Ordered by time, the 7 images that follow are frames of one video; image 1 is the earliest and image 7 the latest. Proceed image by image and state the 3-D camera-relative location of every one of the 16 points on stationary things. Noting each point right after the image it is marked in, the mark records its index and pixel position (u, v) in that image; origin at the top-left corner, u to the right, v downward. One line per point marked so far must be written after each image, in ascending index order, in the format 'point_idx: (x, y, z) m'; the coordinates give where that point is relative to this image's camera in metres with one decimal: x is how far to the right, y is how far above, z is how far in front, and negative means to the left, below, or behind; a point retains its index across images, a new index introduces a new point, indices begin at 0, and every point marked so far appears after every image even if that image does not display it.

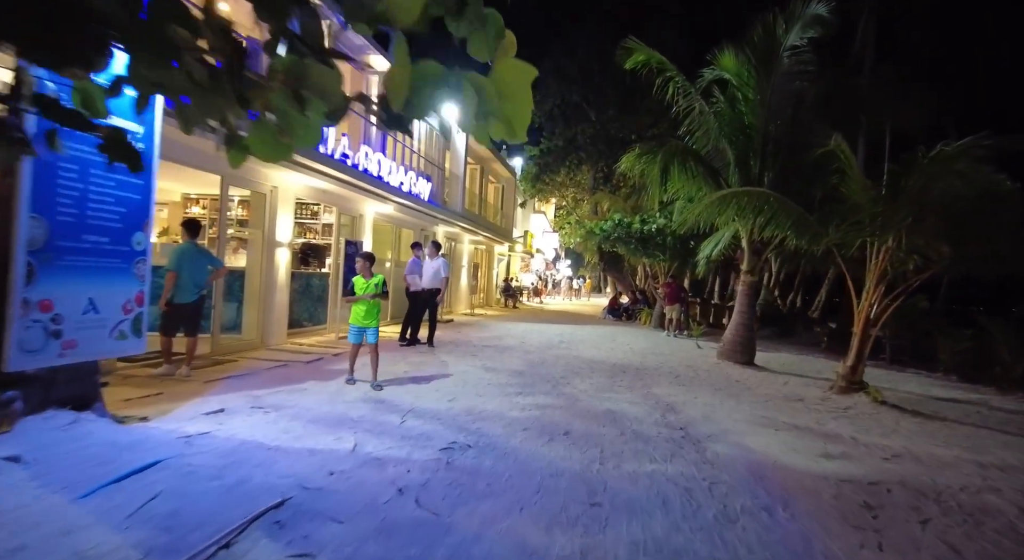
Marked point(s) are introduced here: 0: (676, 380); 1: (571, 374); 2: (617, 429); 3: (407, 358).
0: (+2.5, -1.5, +8.4) m
1: (+0.9, -1.4, +8.3) m
2: (+1.1, -1.5, +5.6) m
3: (-1.8, -1.3, +9.3) m
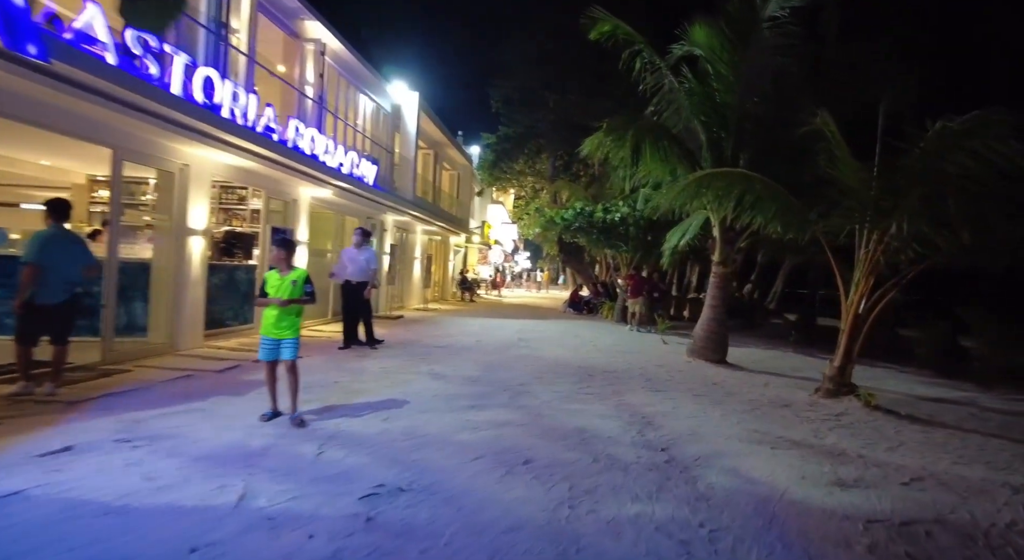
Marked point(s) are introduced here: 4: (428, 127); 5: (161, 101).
0: (+1.9, -1.4, +7.5) m
1: (+0.3, -1.3, +7.3) m
2: (+0.6, -1.5, +4.6) m
3: (-2.5, -1.2, +8.1) m
4: (-2.9, +5.3, +18.9) m
5: (-4.1, +2.1, +6.4) m
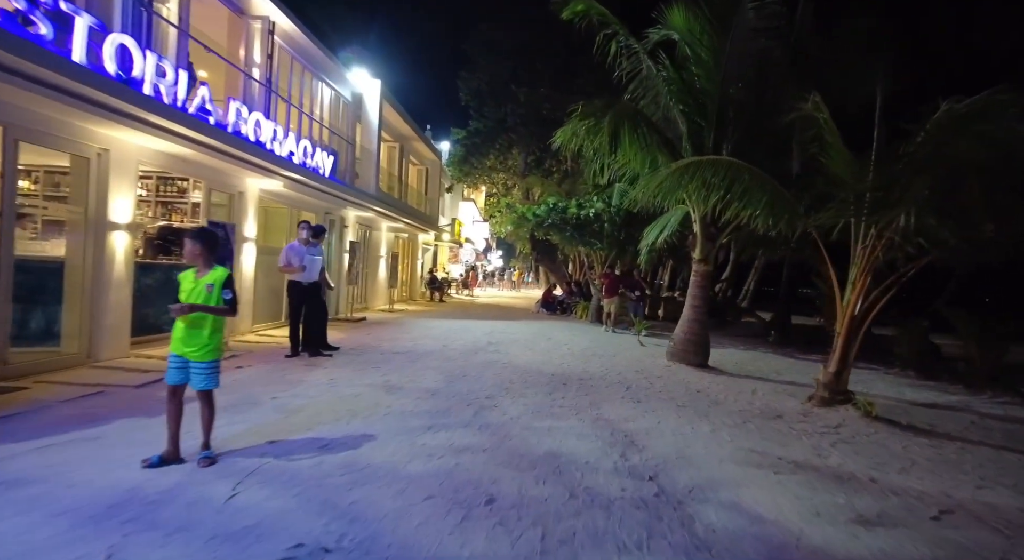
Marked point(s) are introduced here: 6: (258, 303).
0: (+1.5, -1.4, +6.8) m
1: (-0.1, -1.3, +6.5) m
2: (+0.4, -1.5, +3.8) m
3: (-2.9, -1.2, +7.2) m
4: (-4.0, +5.3, +18.0) m
5: (-4.4, +2.1, +5.4) m
6: (-5.3, -0.5, +11.4) m
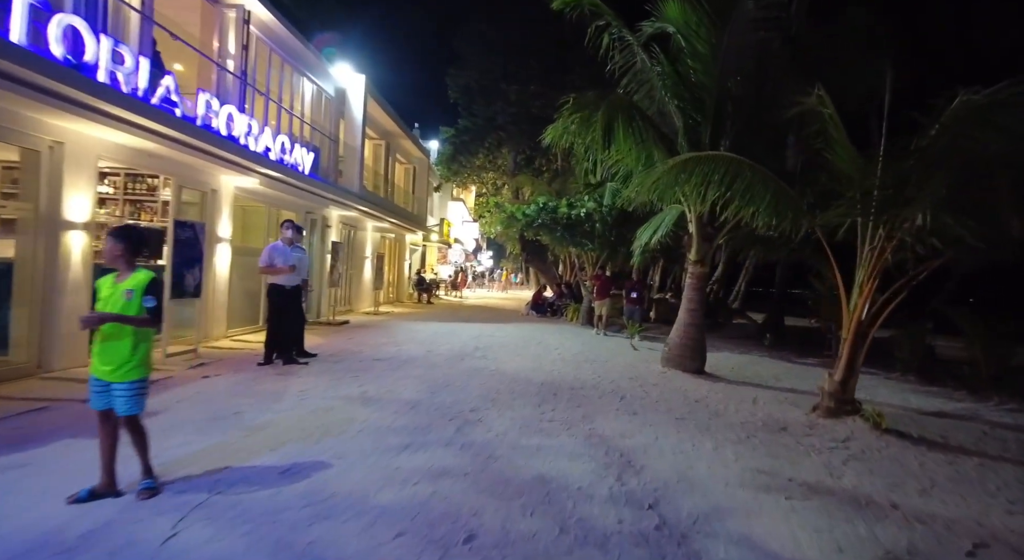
0: (+1.3, -1.4, +6.4) m
1: (-0.3, -1.4, +6.1) m
2: (+0.3, -1.5, +3.4) m
3: (-3.1, -1.3, +6.7) m
4: (-4.3, +5.3, +17.4) m
5: (-4.6, +2.0, +4.9) m
6: (-5.6, -0.5, +10.9) m
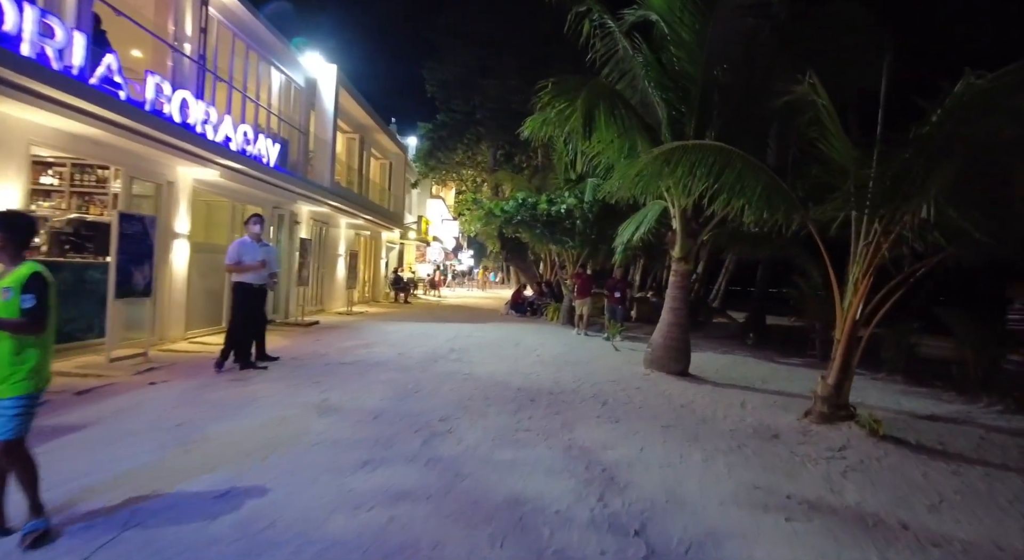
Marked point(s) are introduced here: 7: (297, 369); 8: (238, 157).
0: (+1.0, -1.4, +5.9) m
1: (-0.5, -1.3, +5.6) m
2: (+0.1, -1.5, +2.9) m
3: (-3.4, -1.2, +6.1) m
4: (-5.0, +5.3, +16.8) m
5: (-4.8, +2.0, +4.3) m
6: (-6.0, -0.5, +10.2) m
7: (-3.0, -1.2, +7.5) m
8: (-4.8, +2.2, +9.6) m
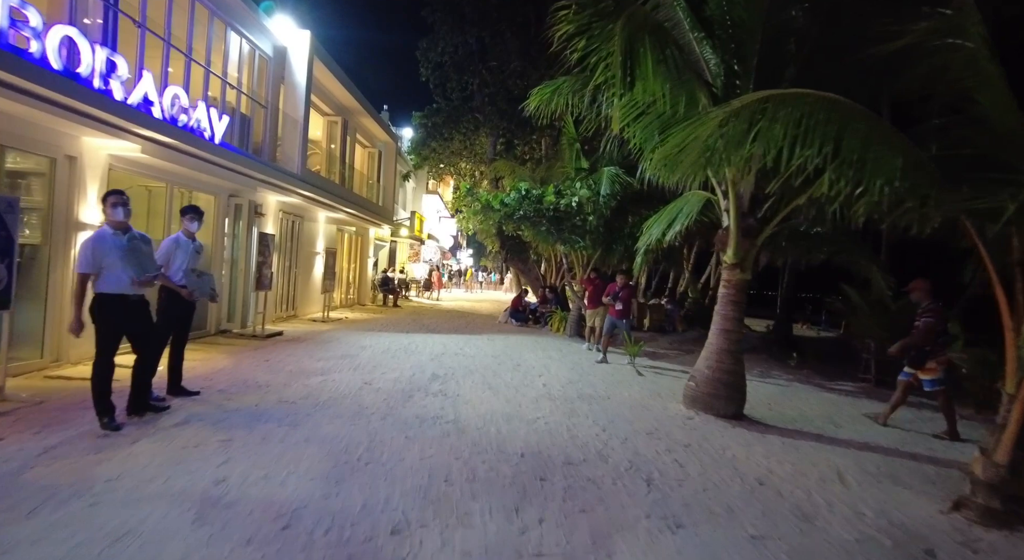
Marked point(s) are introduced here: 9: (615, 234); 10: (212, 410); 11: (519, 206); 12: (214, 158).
0: (+1.0, -1.6, +3.9) m
1: (-0.6, -1.5, +3.5) m
2: (+0.1, -1.6, +0.9) m
3: (-3.4, -1.3, +4.0) m
4: (-4.9, +5.3, +14.7) m
5: (-4.8, +2.0, +2.2) m
6: (-6.0, -0.5, +8.2) m
7: (-3.0, -1.3, +5.4) m
8: (-4.8, +2.1, +7.6) m
9: (+2.3, +1.0, +12.2) m
10: (-3.1, -1.3, +5.6) m
11: (+0.1, +1.7, +12.4) m
12: (-4.8, +2.0, +8.9) m
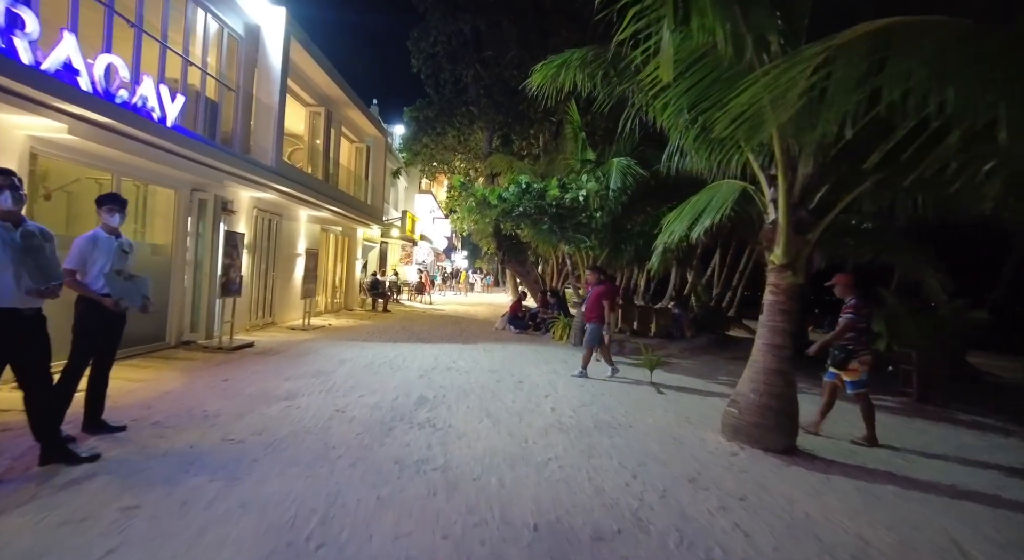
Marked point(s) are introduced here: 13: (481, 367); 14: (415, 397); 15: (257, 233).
0: (+1.1, -1.6, +2.7) m
1: (-0.5, -1.5, +2.3) m
2: (+0.2, -1.6, -0.3) m
3: (-3.3, -1.4, +2.8) m
4: (-5.0, +5.2, +13.5) m
5: (-4.7, +1.9, +0.9) m
6: (-6.0, -0.6, +6.9) m
7: (-2.9, -1.4, +4.2) m
8: (-4.8, +2.0, +6.3) m
9: (+2.3, +1.0, +11.0) m
10: (-3.0, -1.4, +4.3) m
11: (+0.1, +1.6, +11.2) m
12: (-4.8, +1.9, +7.6) m
13: (-0.5, -1.4, +8.9) m
14: (-1.1, -1.4, +6.6) m
15: (-5.6, +1.1, +12.2) m
